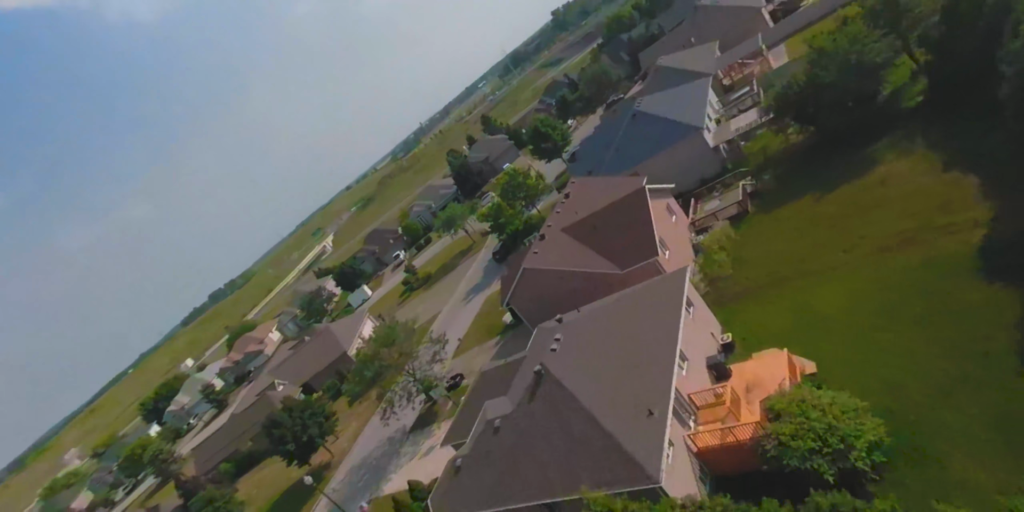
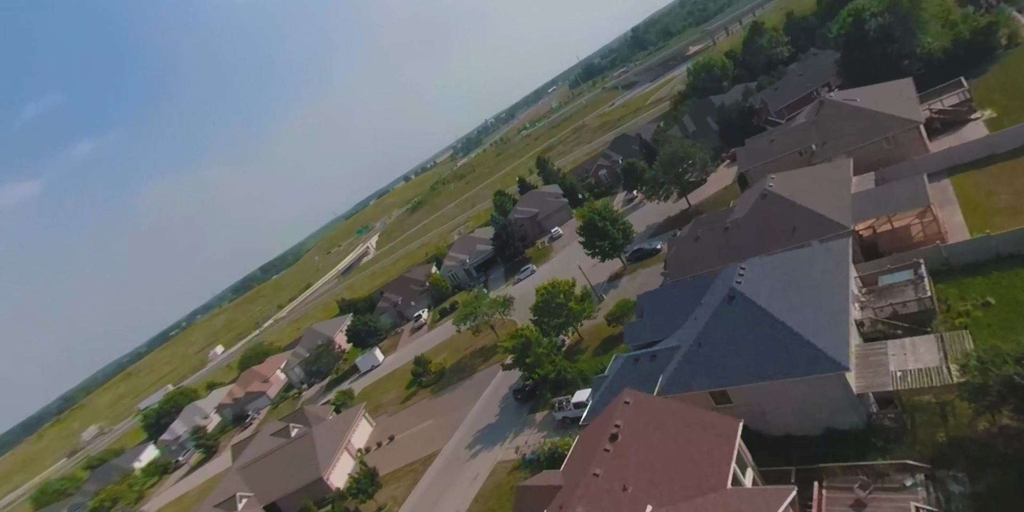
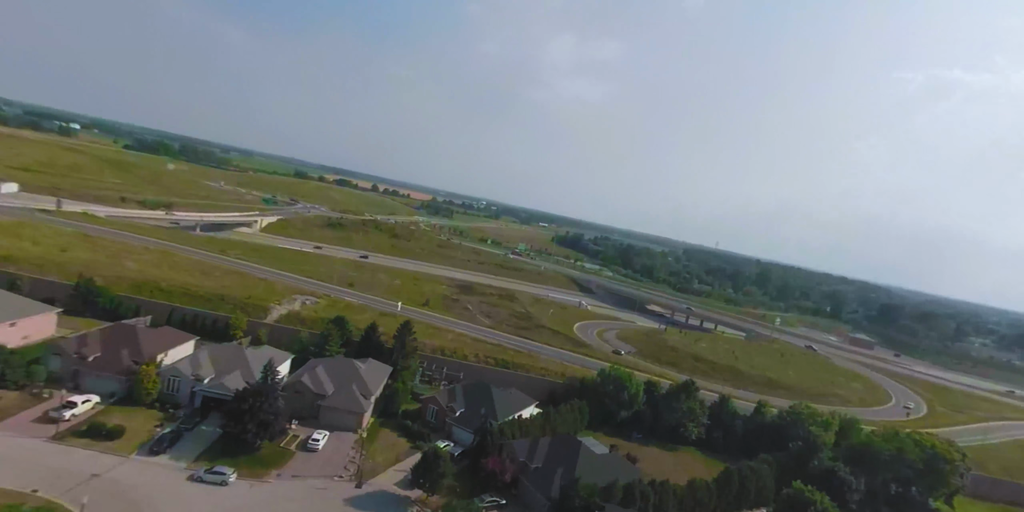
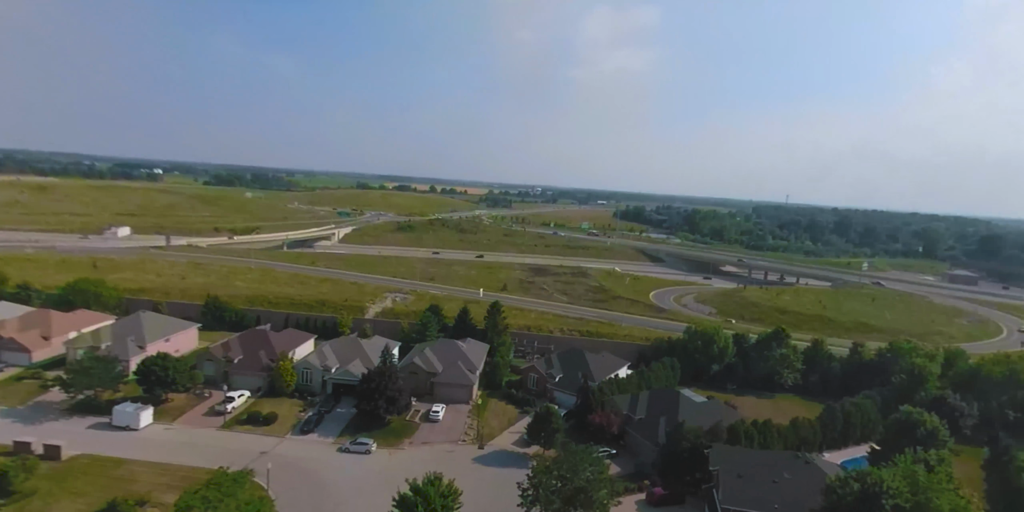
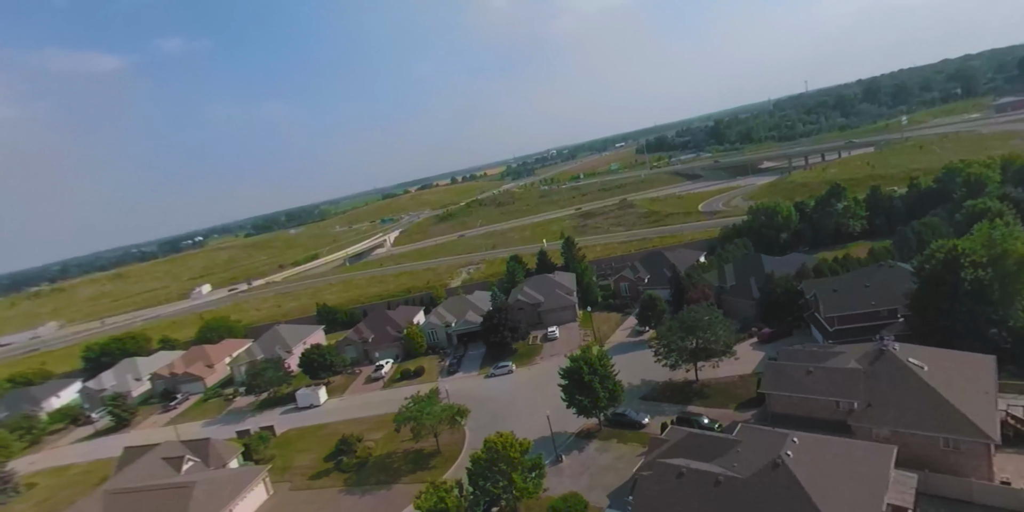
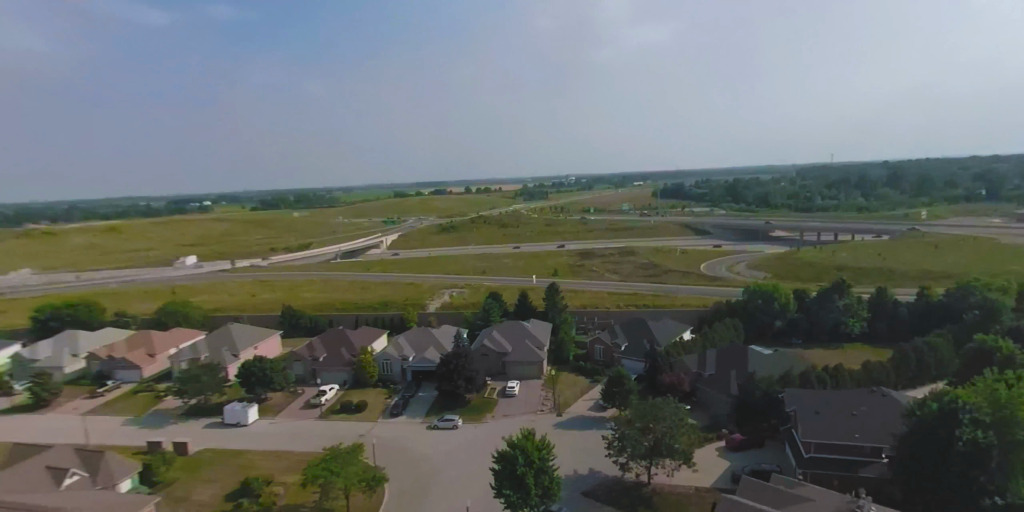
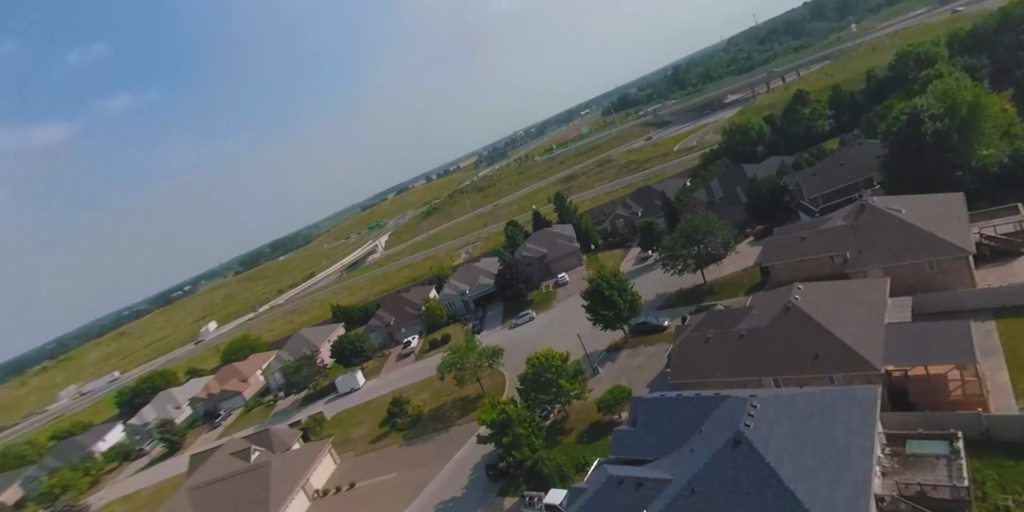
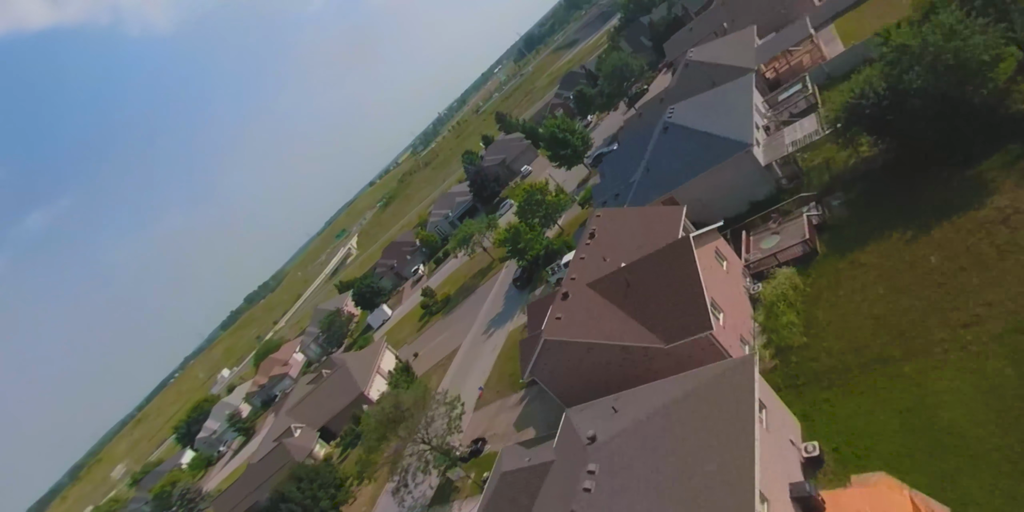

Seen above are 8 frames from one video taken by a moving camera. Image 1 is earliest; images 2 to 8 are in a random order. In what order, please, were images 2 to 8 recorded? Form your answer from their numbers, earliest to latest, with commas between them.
8, 2, 7, 5, 6, 4, 3
